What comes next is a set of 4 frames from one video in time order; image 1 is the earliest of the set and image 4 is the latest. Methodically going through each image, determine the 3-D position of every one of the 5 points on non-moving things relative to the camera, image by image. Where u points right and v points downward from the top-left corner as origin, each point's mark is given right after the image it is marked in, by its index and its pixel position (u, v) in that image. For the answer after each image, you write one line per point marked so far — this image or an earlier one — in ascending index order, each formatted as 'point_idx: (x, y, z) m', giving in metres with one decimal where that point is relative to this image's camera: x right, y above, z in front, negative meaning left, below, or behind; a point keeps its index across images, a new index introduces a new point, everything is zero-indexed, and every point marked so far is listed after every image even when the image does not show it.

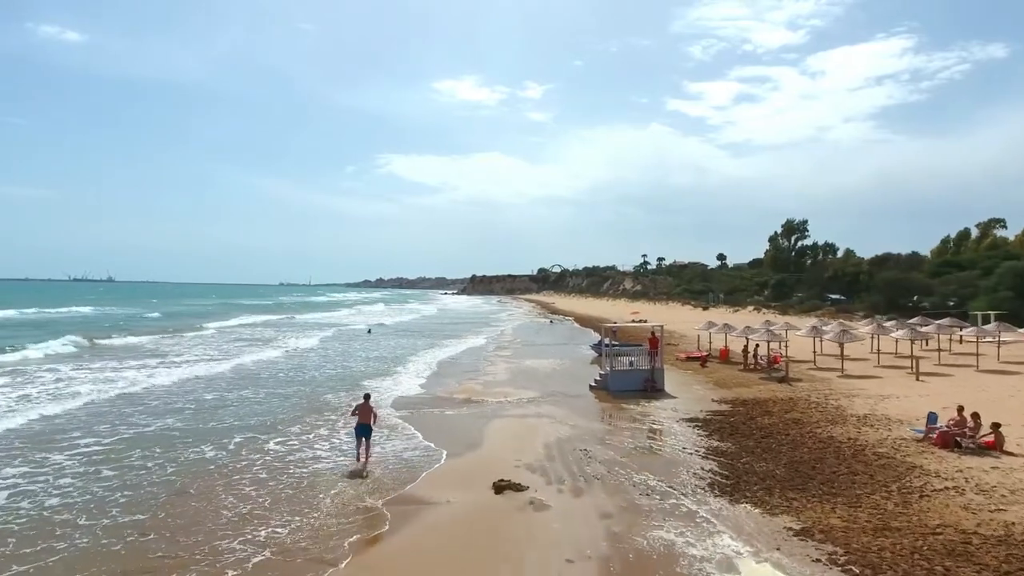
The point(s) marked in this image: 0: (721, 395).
0: (+5.9, -3.0, +18.4) m
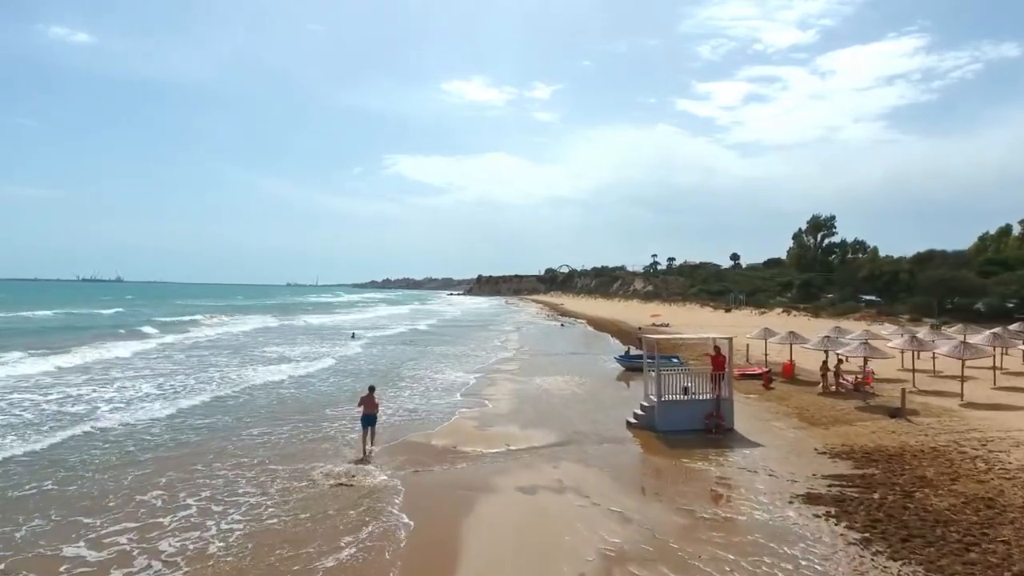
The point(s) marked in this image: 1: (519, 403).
0: (+6.0, -2.9, +12.5) m
1: (+0.2, -2.9, +16.5) m
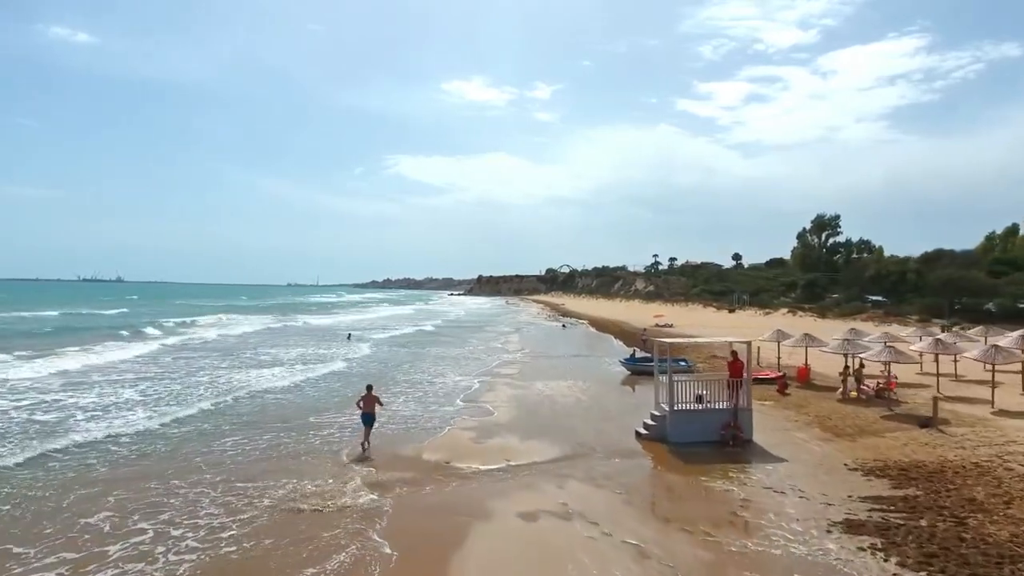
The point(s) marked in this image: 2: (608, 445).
0: (+6.0, -2.9, +11.4) m
1: (+0.2, -2.9, +15.4) m
2: (+1.8, -3.0, +12.4) m
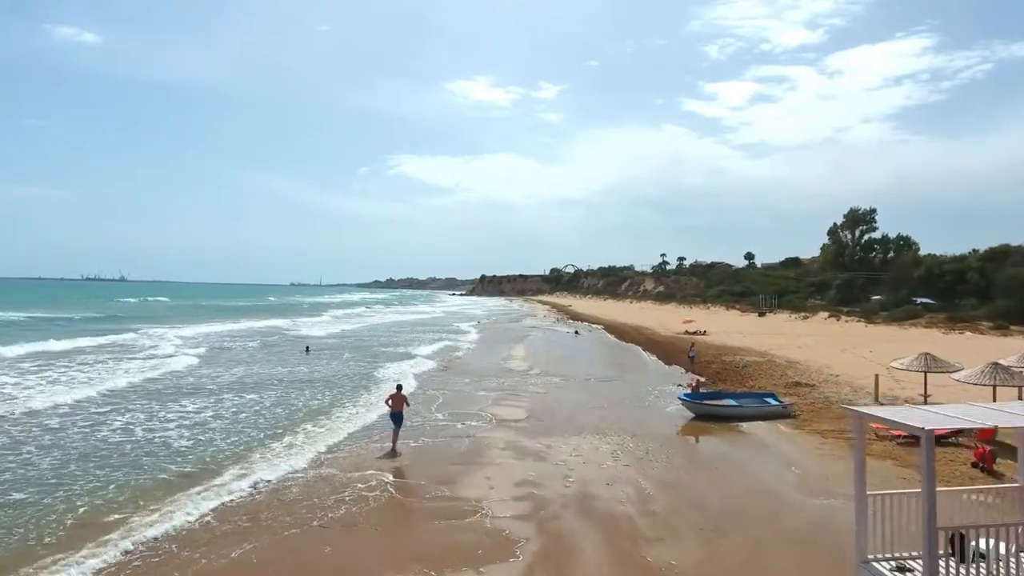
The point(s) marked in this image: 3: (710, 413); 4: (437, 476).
0: (+6.0, -2.9, +3.7) m
1: (+0.3, -2.9, +7.7) m
2: (+1.9, -3.0, +4.7) m
3: (+4.7, -2.9, +15.3) m
4: (-1.0, -3.0, +10.3) m
